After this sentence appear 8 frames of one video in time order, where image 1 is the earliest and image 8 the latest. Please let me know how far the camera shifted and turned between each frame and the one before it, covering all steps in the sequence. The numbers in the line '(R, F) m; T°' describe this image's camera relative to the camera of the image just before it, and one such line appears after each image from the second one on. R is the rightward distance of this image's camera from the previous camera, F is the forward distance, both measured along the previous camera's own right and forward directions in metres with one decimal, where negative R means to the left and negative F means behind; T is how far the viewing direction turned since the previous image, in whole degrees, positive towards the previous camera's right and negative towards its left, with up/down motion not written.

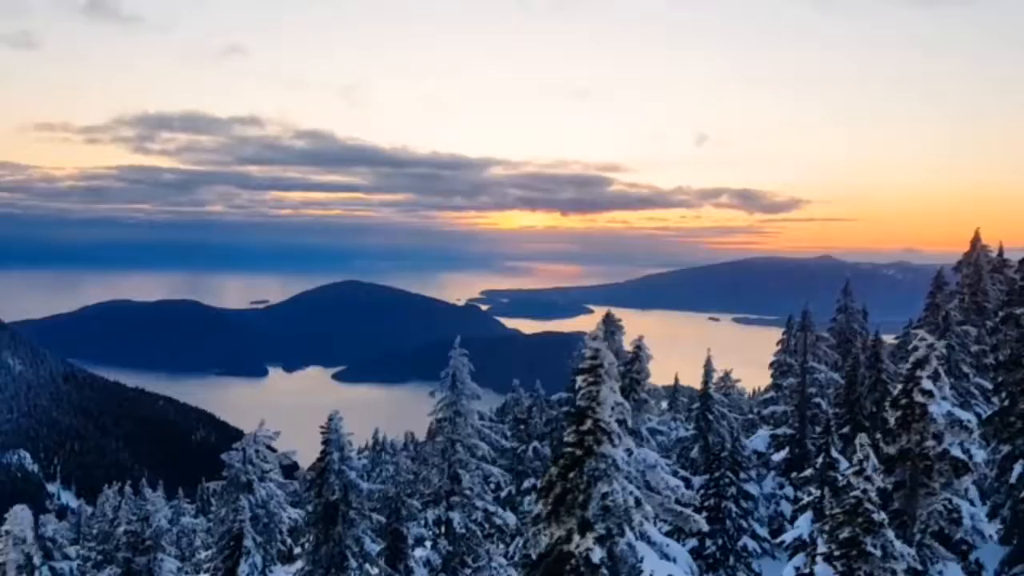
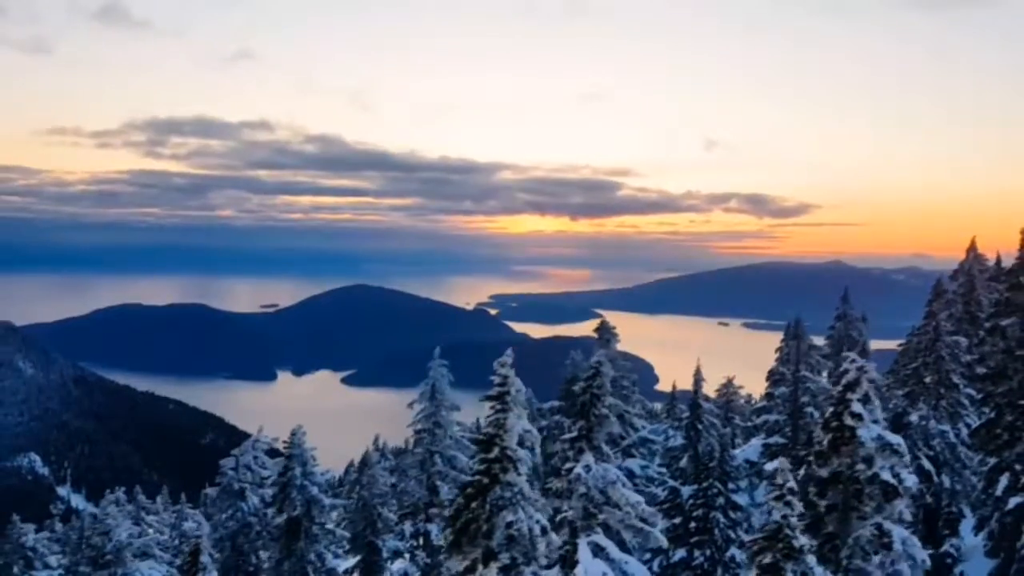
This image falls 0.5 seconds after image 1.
(+0.3, 0.0) m; -1°
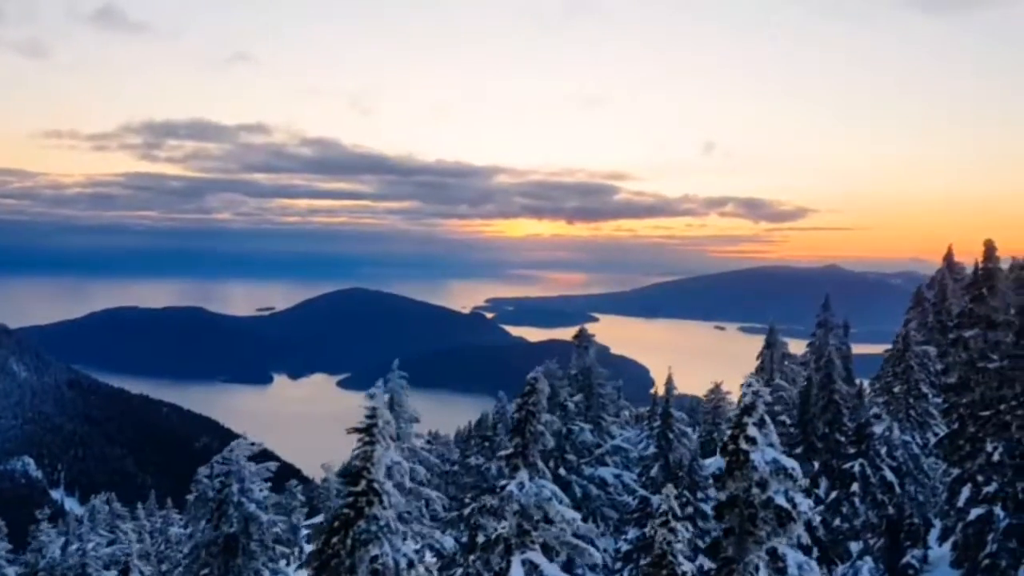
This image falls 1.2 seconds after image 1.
(-0.6, +1.6) m; 0°
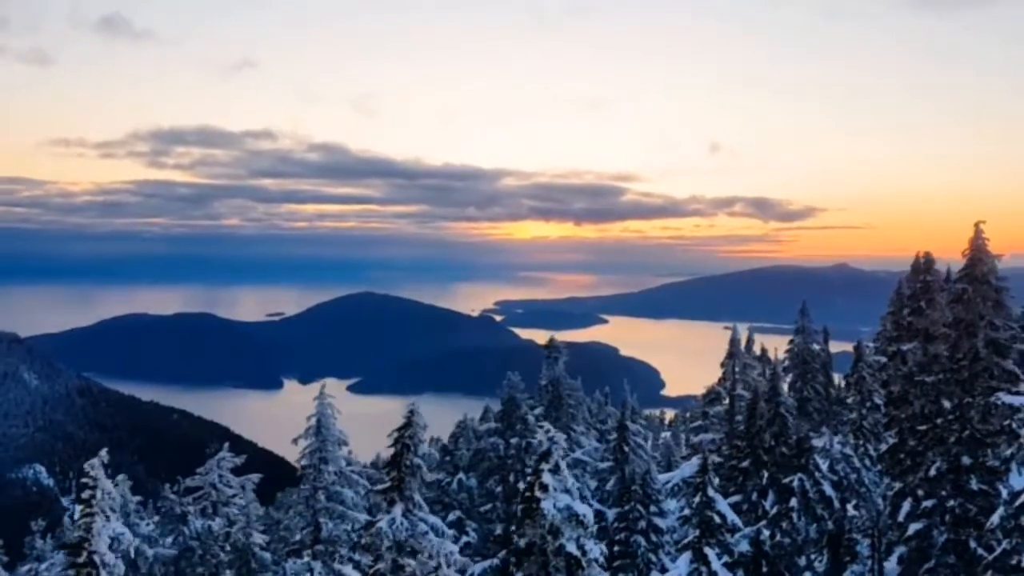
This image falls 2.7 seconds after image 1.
(+0.4, +0.4) m; -1°
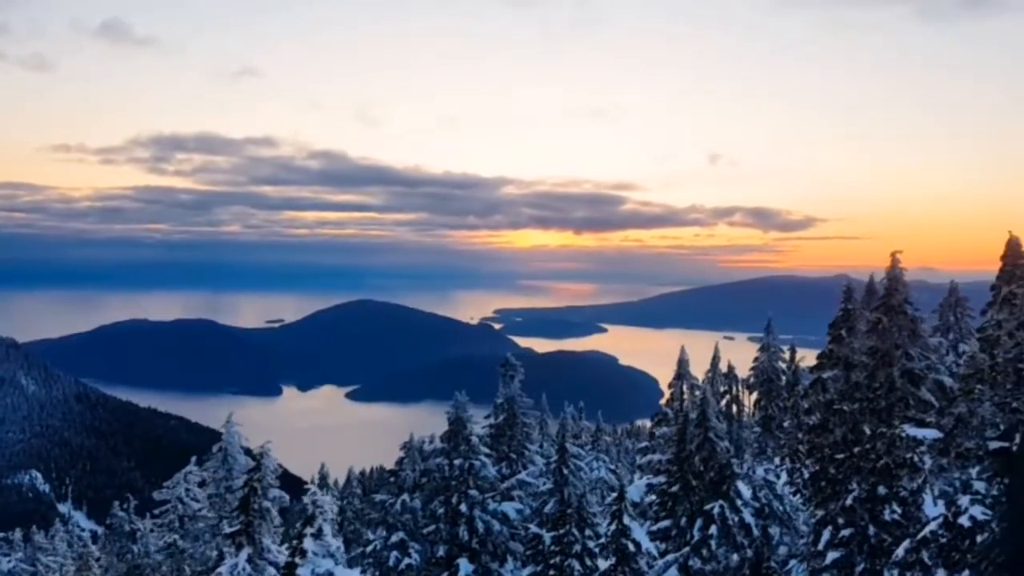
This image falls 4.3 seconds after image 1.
(+1.2, -0.1) m; 0°
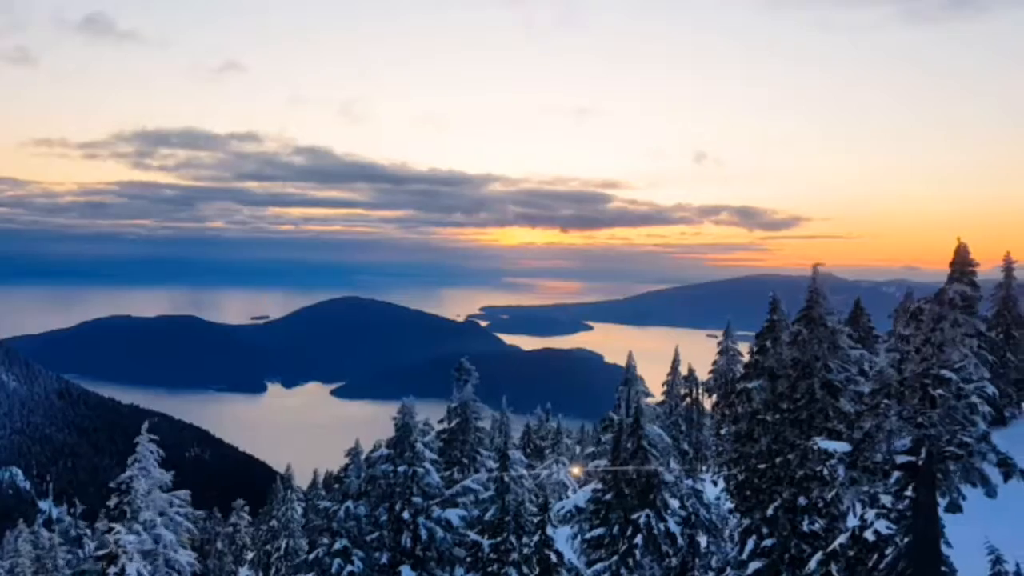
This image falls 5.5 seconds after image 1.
(+0.3, +1.1) m; +1°
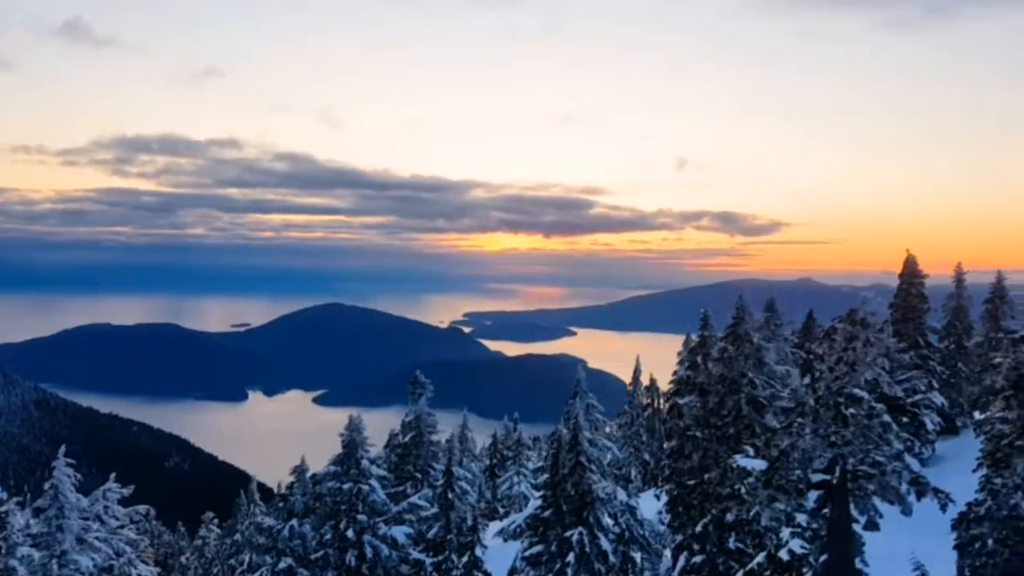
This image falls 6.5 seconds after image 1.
(+0.6, 0.0) m; +1°
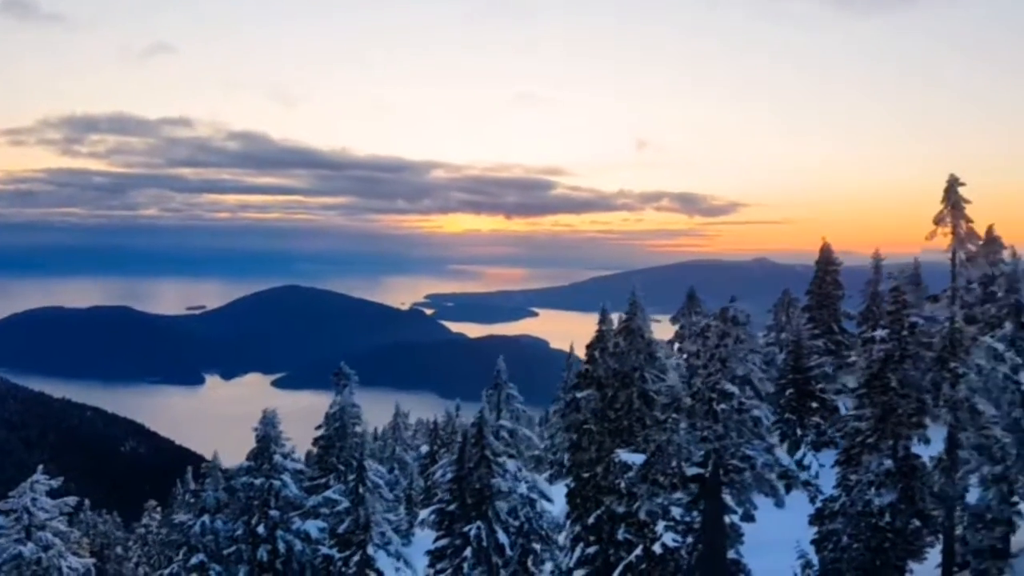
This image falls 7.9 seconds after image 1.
(+0.8, 0.0) m; +3°
